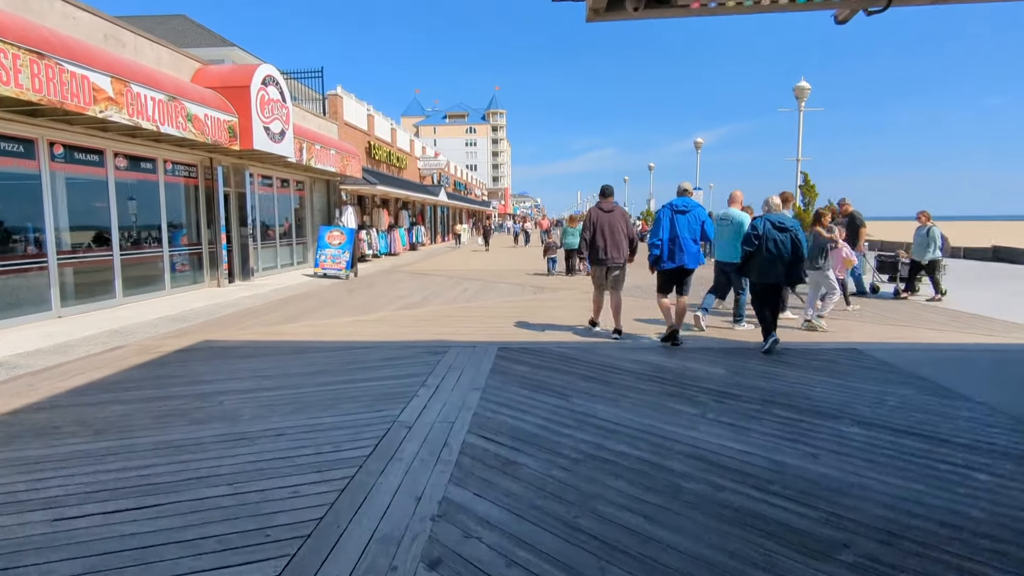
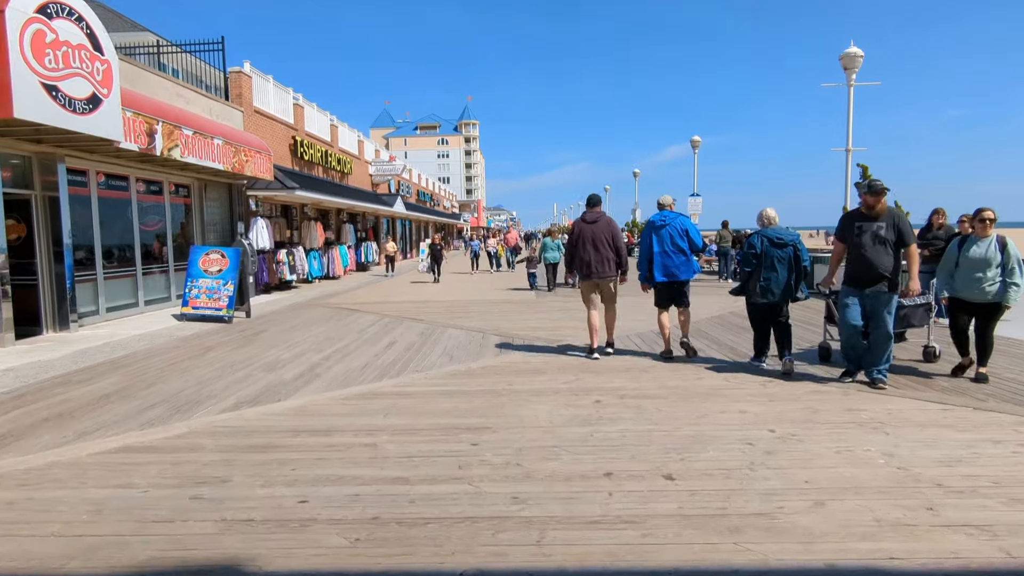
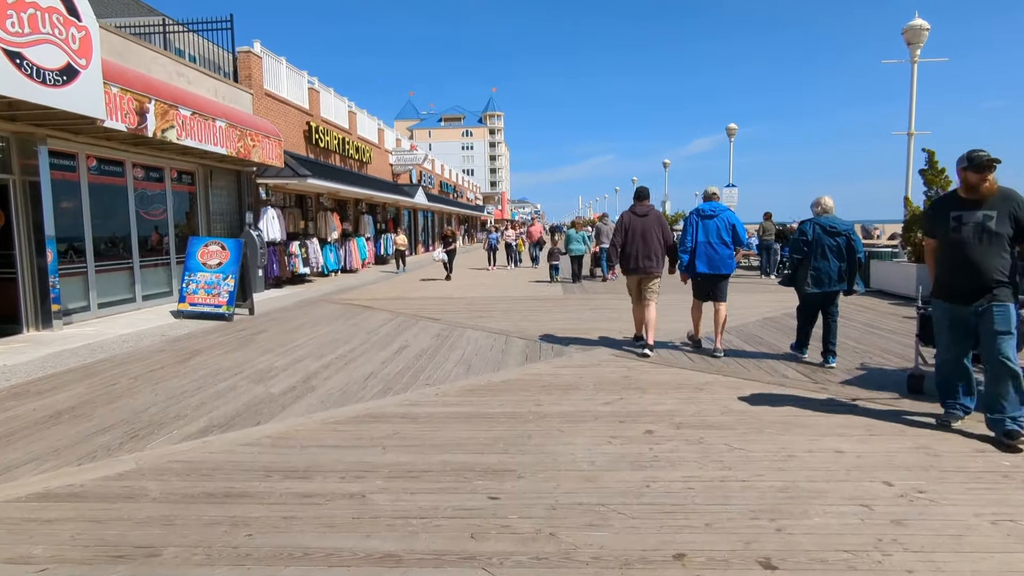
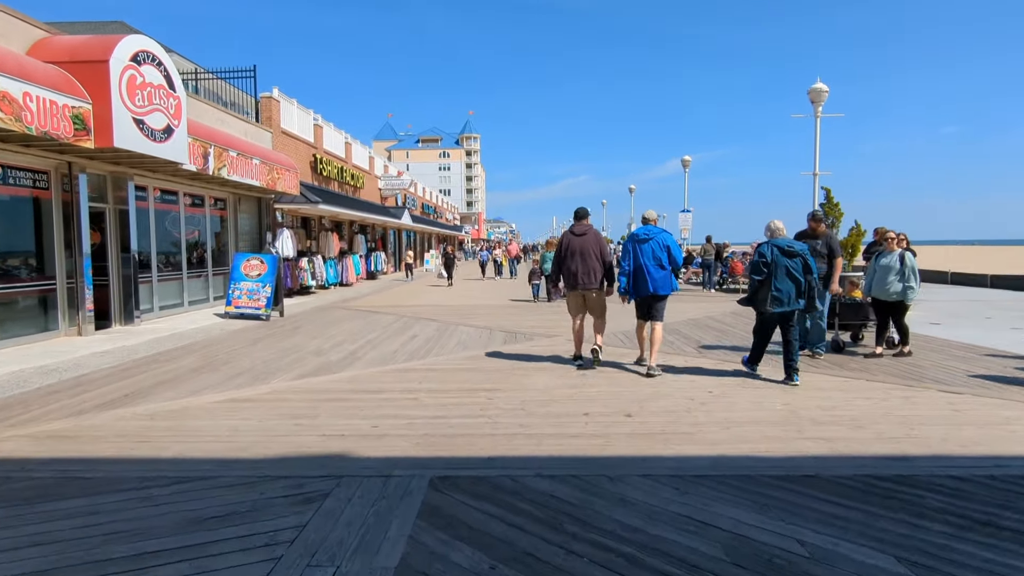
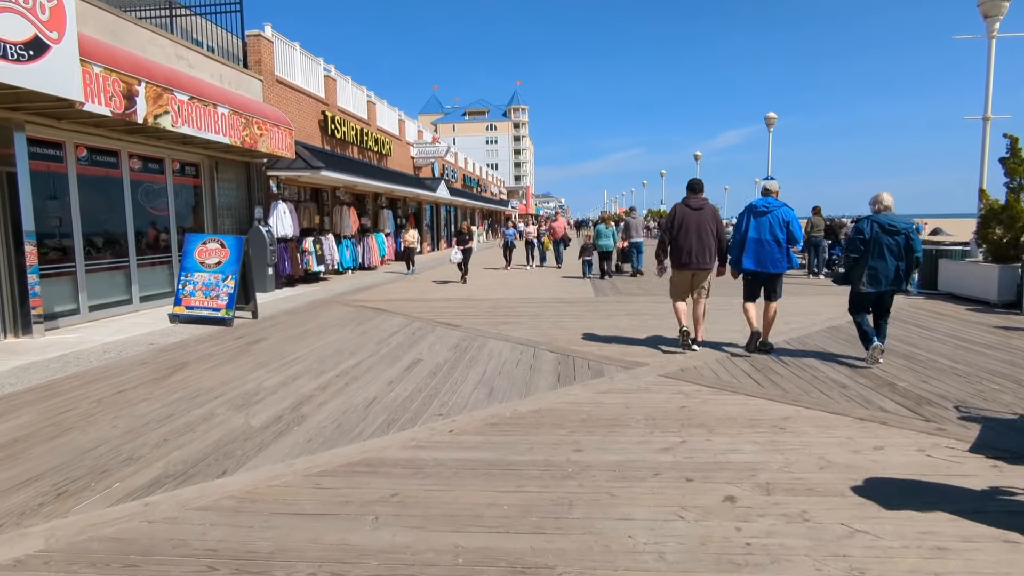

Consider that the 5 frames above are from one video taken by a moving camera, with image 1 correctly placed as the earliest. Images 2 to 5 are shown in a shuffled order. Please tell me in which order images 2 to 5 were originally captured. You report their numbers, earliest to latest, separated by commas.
4, 2, 3, 5
